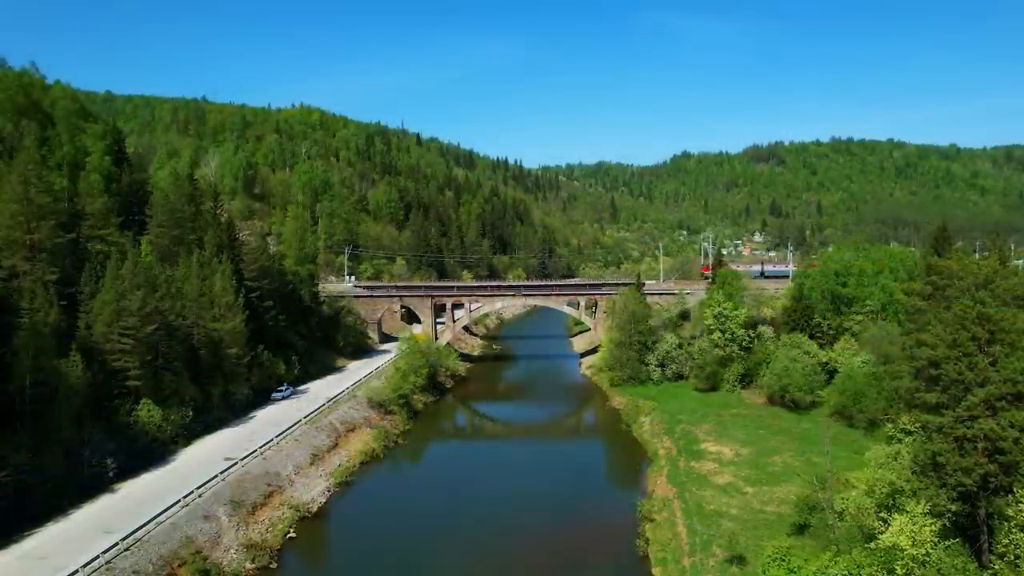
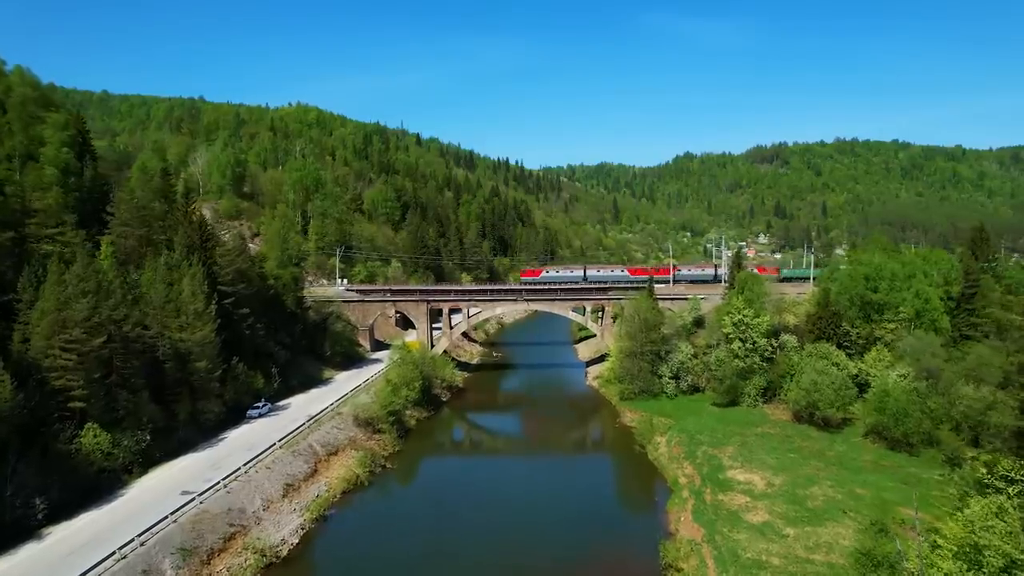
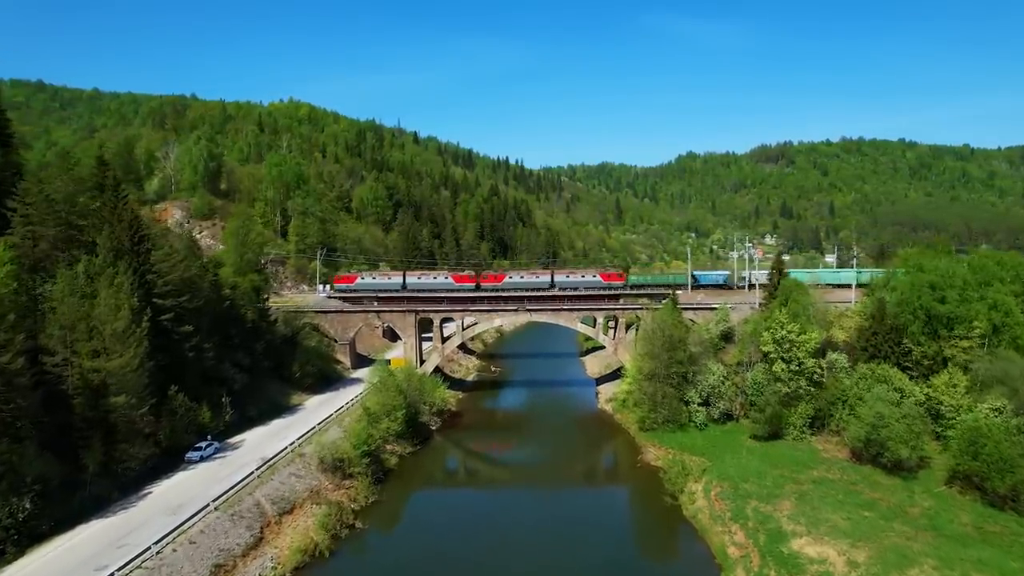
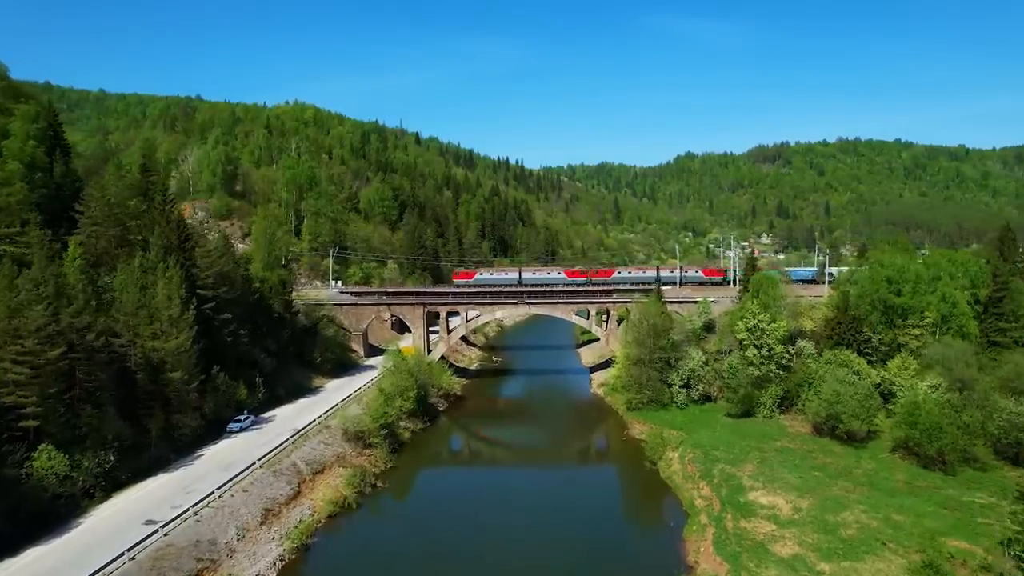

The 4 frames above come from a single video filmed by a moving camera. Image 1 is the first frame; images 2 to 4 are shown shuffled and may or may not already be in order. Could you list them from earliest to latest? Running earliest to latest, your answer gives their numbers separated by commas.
2, 4, 3
